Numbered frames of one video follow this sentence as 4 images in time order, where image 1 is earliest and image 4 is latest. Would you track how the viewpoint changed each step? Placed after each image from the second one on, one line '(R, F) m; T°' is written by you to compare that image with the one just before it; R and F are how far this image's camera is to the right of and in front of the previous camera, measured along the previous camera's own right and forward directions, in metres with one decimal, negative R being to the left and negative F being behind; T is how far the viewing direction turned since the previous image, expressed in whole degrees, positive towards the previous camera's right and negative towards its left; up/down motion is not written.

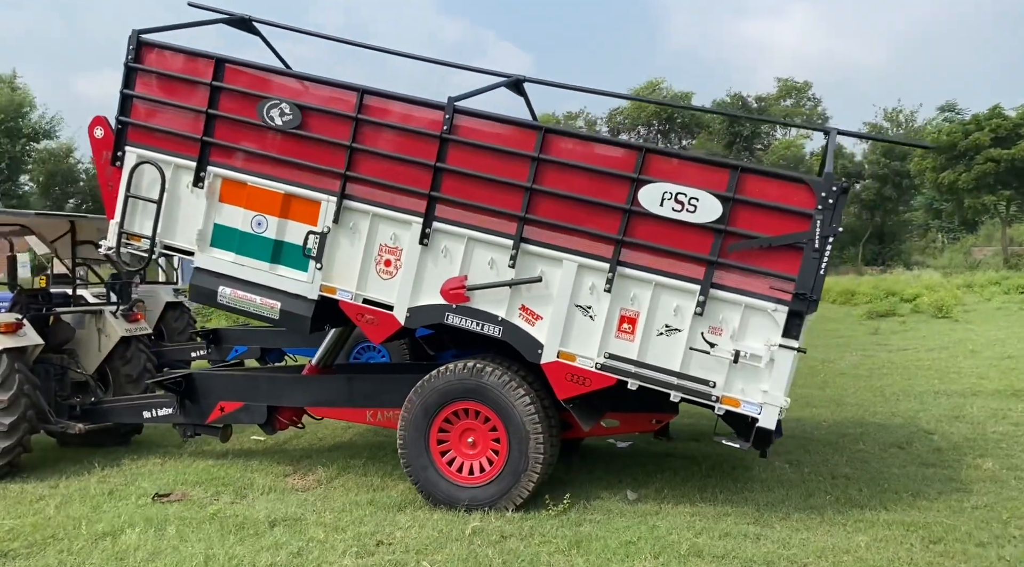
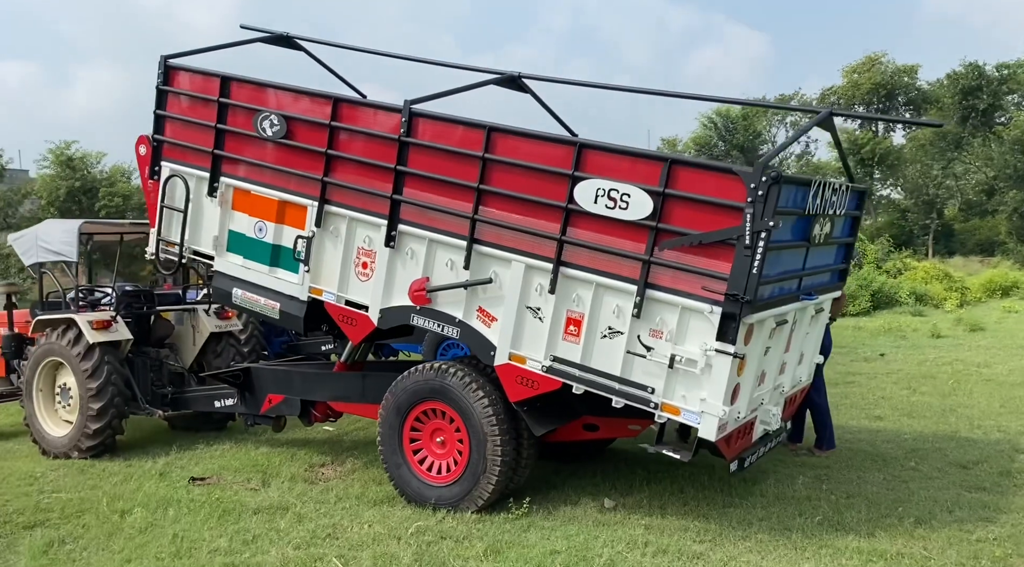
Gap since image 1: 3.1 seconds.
(+1.7, +0.3) m; -15°
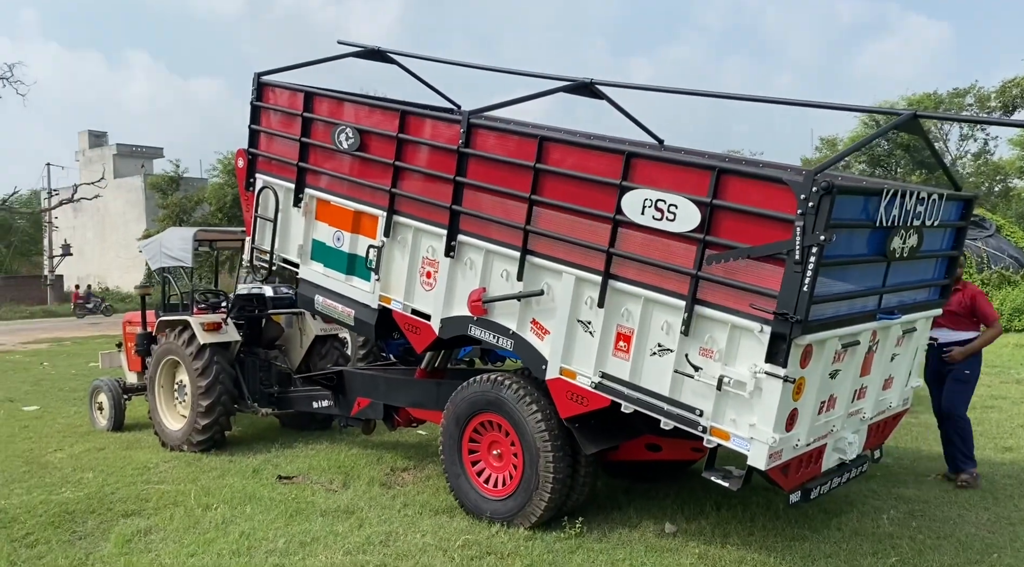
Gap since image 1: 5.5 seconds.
(+0.6, +0.2) m; -10°
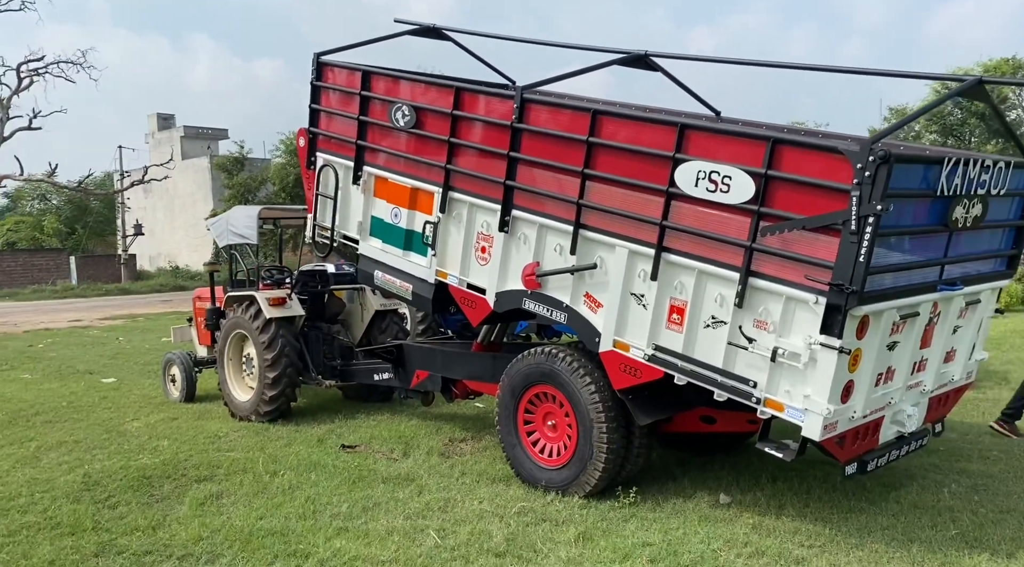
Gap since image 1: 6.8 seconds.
(0.0, -0.1) m; -4°
